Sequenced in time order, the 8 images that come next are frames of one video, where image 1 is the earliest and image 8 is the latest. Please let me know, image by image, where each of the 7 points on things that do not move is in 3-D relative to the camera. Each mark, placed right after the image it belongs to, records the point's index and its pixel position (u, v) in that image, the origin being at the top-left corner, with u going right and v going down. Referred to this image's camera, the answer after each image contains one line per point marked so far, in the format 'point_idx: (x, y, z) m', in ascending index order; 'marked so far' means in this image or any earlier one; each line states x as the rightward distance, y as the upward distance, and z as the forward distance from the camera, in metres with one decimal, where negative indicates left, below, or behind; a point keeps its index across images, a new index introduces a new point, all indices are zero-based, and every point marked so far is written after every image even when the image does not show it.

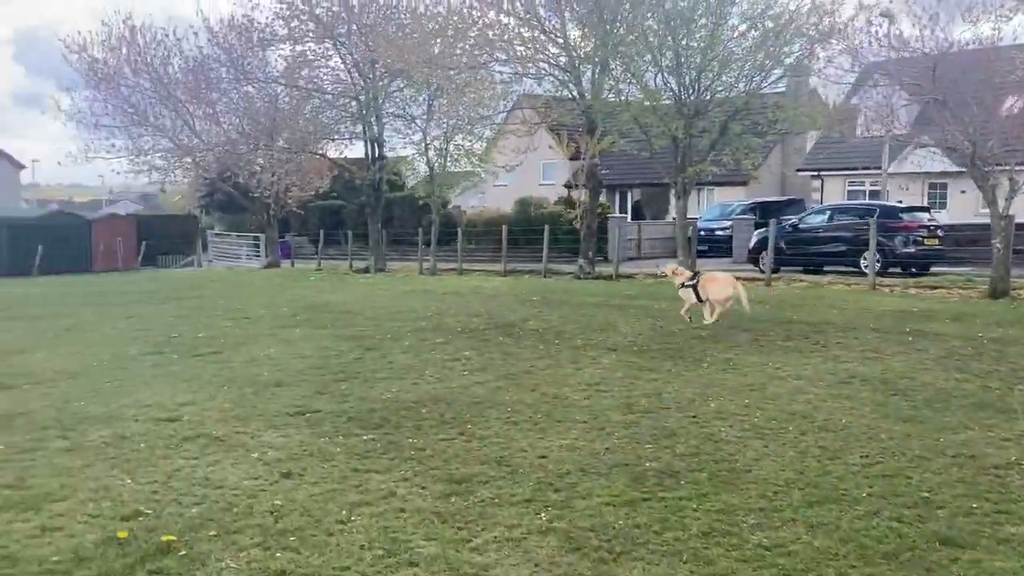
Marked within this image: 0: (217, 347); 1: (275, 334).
0: (-3.5, -0.7, +11.3) m
1: (-3.1, -0.6, +12.2) m
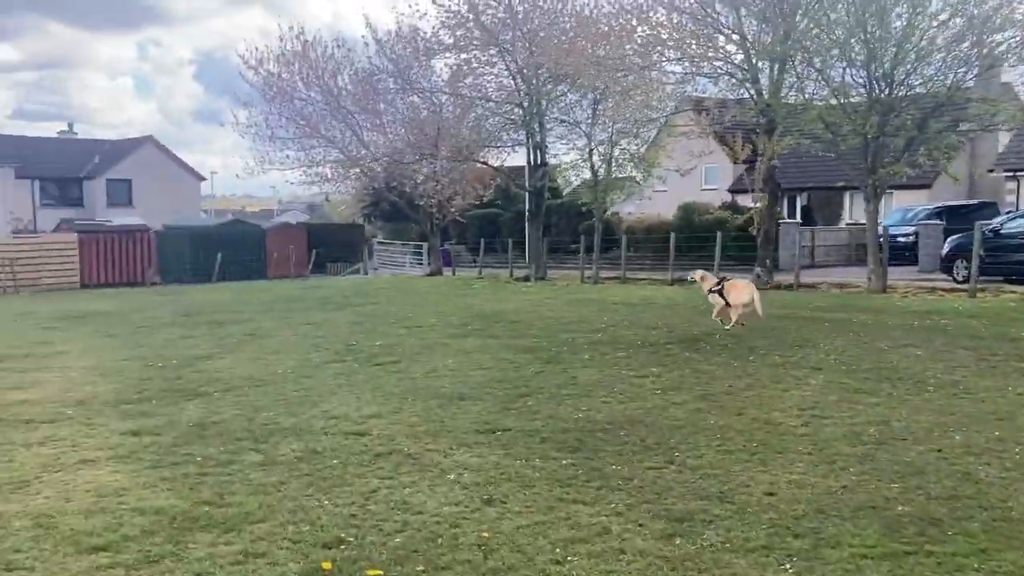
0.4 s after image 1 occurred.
0: (-1.4, -0.8, +11.1) m
1: (-0.8, -0.7, +12.0) m
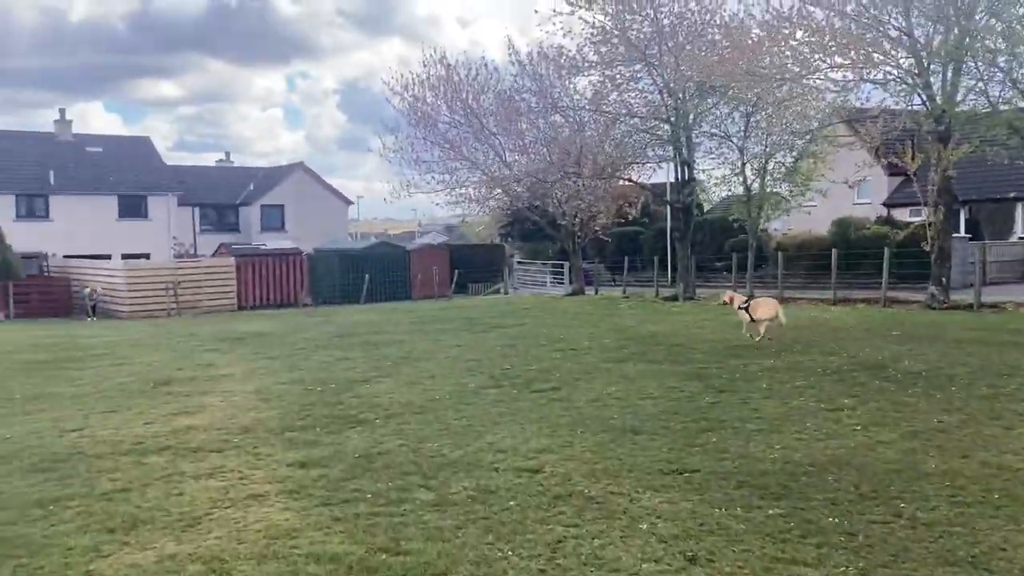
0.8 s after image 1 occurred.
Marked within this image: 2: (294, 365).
0: (+0.5, -1.1, +10.6) m
1: (+1.2, -1.0, +11.4) m
2: (-3.2, -1.1, +13.7) m
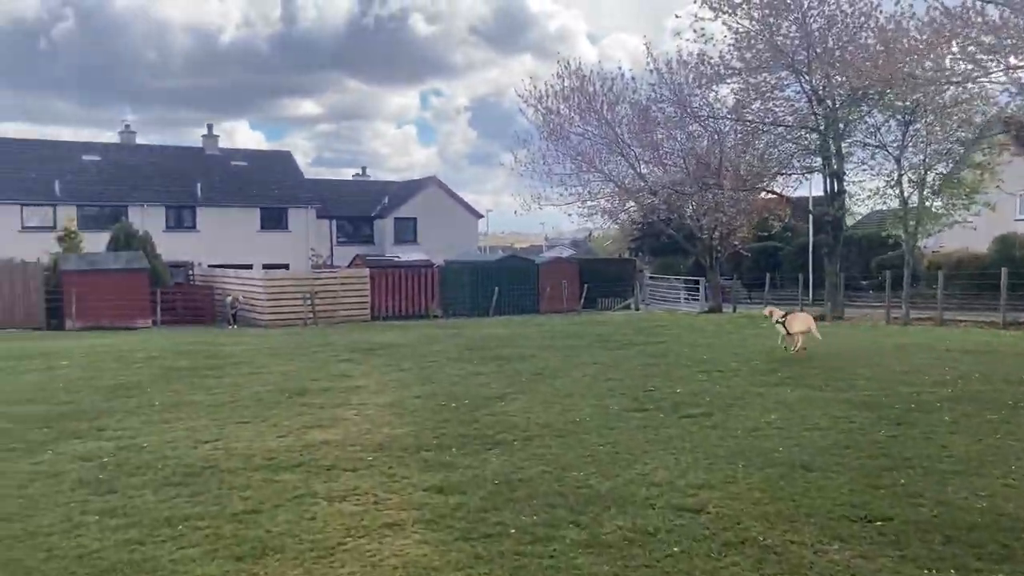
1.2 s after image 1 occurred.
0: (+2.0, -1.2, +9.8) m
1: (+2.8, -1.2, +10.5) m
2: (-1.2, -1.3, +13.3) m
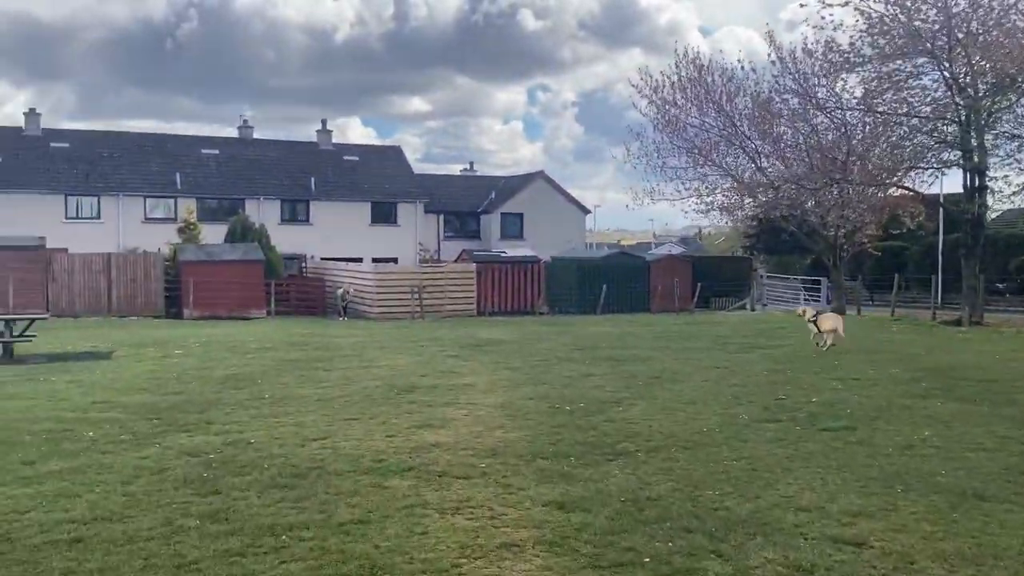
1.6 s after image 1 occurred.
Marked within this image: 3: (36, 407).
0: (+3.2, -1.3, +9.0) m
1: (+4.0, -1.2, +9.5) m
2: (+0.4, -1.2, +12.8) m
3: (-5.2, -1.3, +10.4) m
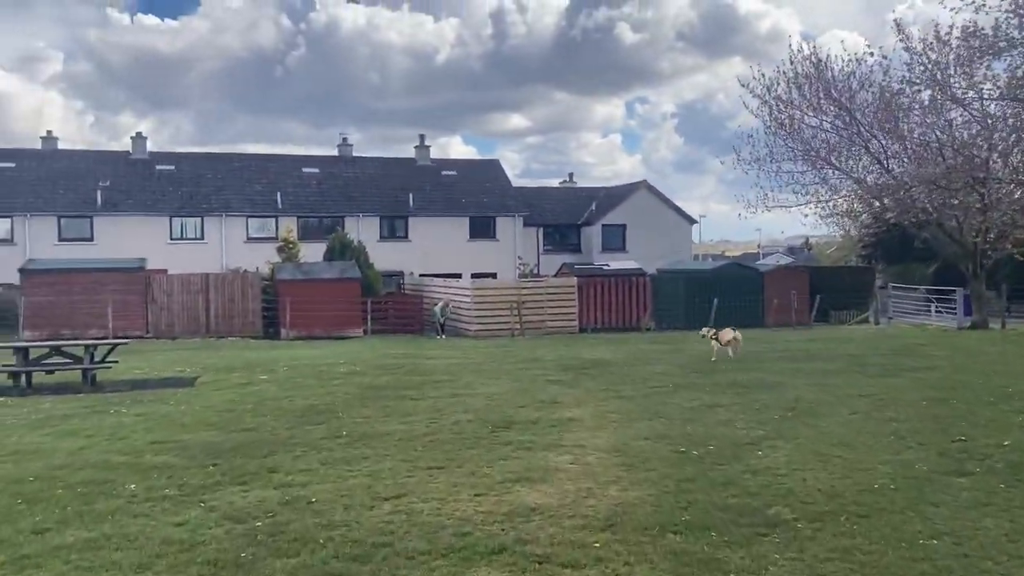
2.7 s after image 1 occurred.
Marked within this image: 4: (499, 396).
0: (+4.1, -1.4, +6.9) m
1: (+5.0, -1.3, +7.4) m
2: (+1.7, -1.4, +11.0) m
3: (-4.1, -1.6, +9.3) m
4: (-0.2, -1.5, +12.8) m
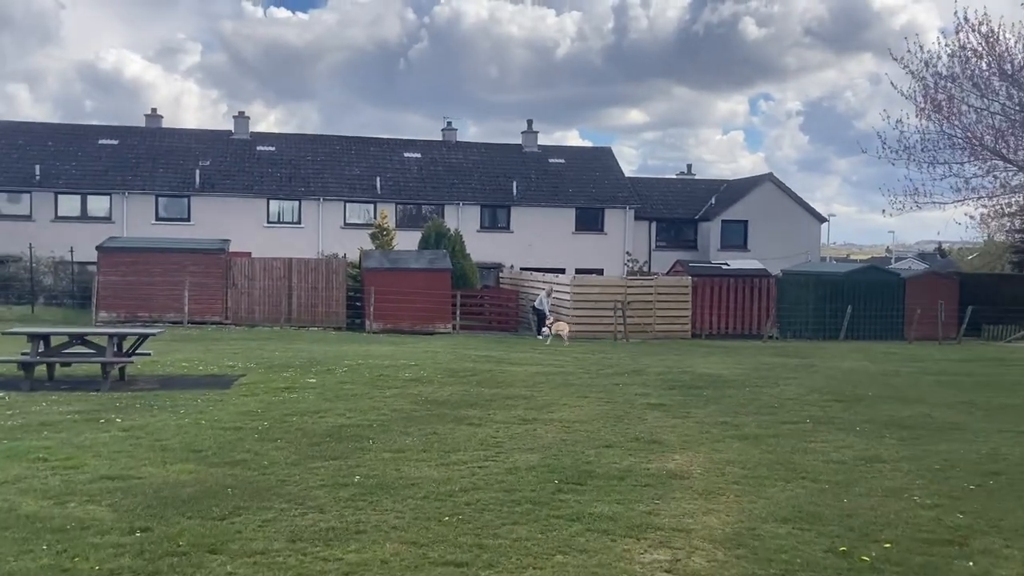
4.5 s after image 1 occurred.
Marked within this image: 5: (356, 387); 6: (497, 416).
0: (+4.2, -1.5, +3.6) m
1: (+5.2, -1.5, +4.0) m
2: (+2.4, -1.5, +8.0) m
3: (-3.6, -1.4, +6.9) m
4: (+0.7, -1.5, +10.0) m
5: (-2.2, -1.4, +12.9) m
6: (-0.2, -1.4, +10.5) m
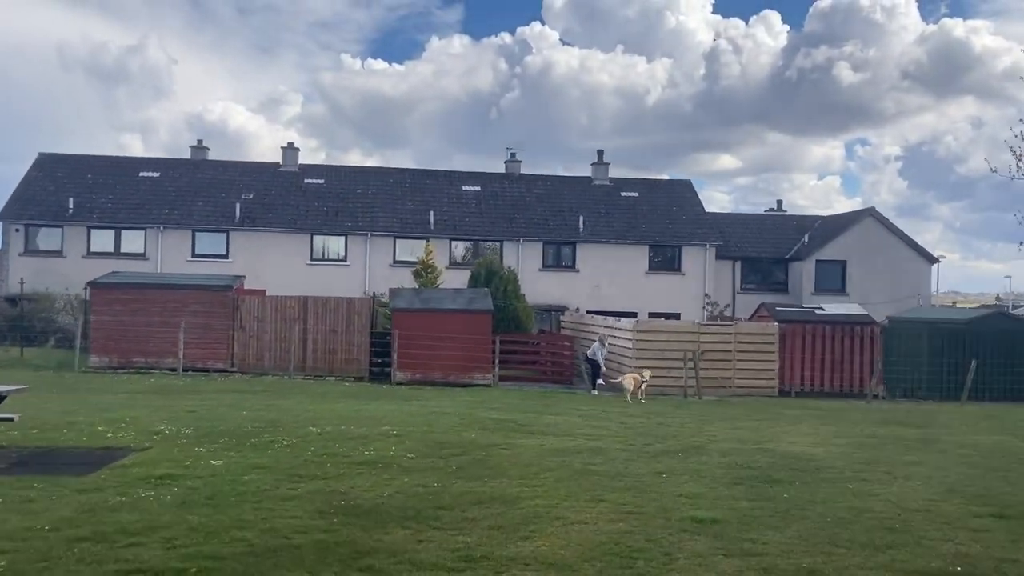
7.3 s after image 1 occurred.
0: (+3.2, -1.5, -0.9) m
1: (+4.2, -1.5, -0.6) m
2: (+1.7, -1.7, +3.6) m
3: (-4.4, -1.5, +3.1) m
4: (+0.3, -1.8, +5.7) m
5: (-2.3, -1.8, +8.9) m
6: (-0.6, -1.8, +6.4) m
